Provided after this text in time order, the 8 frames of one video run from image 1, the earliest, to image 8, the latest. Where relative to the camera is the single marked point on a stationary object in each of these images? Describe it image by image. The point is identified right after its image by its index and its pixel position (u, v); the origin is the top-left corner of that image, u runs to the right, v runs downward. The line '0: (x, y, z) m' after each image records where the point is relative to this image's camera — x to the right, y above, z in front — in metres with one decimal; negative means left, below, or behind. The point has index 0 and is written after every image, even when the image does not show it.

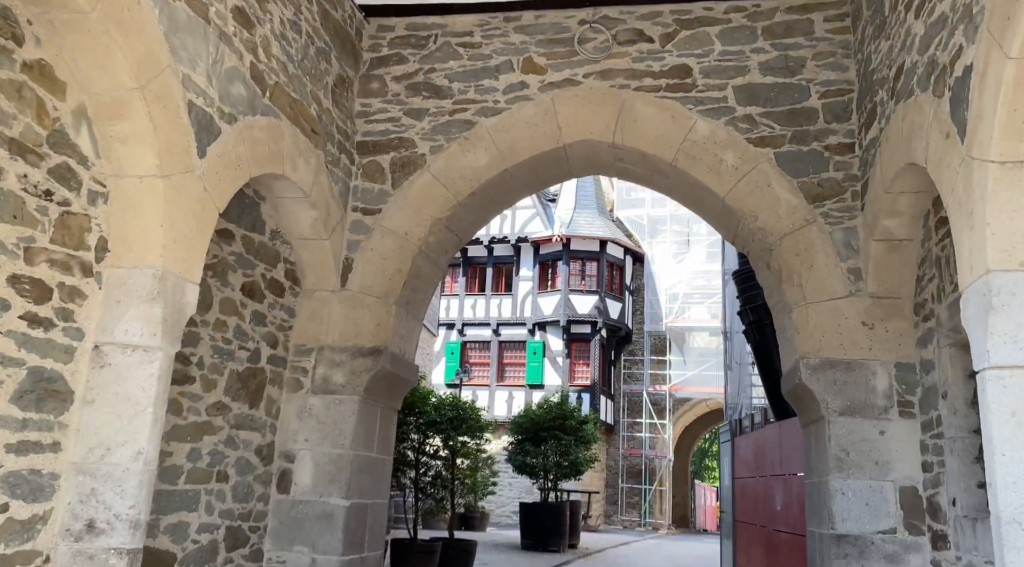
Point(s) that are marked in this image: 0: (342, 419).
0: (-1.0, -0.8, +4.7) m
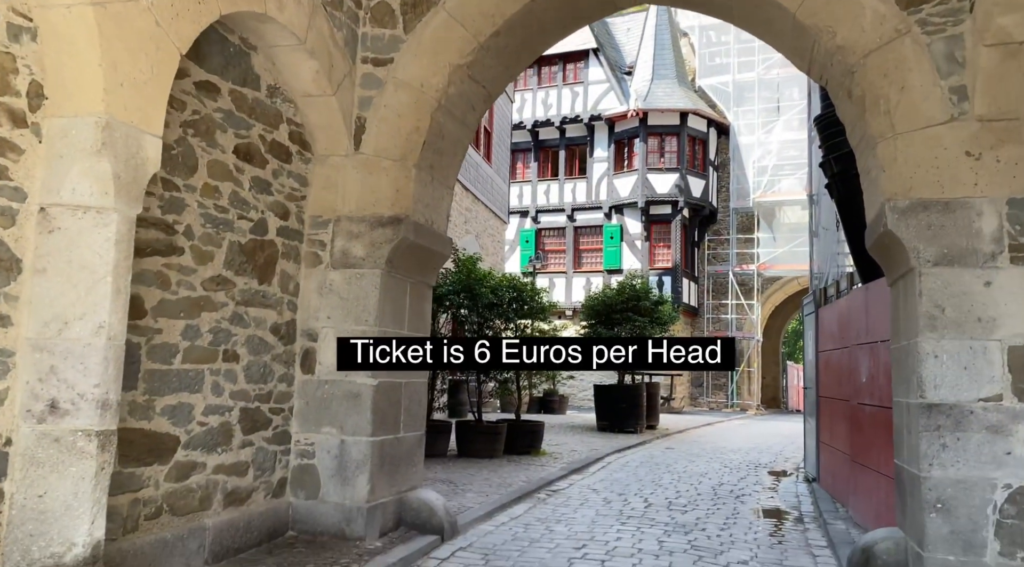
0: (-0.8, -0.1, +4.3) m
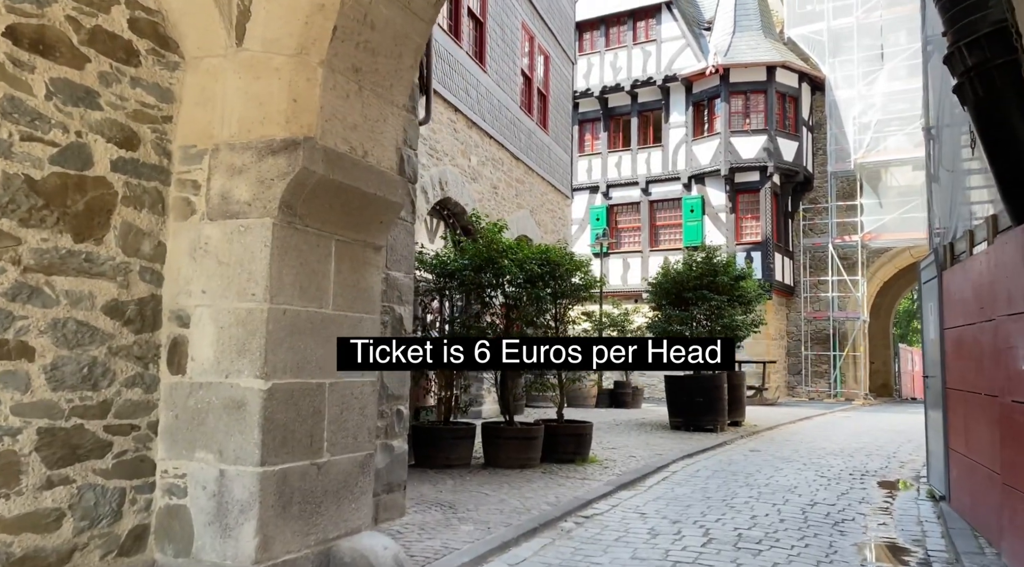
0: (-1.0, +0.1, +2.9) m
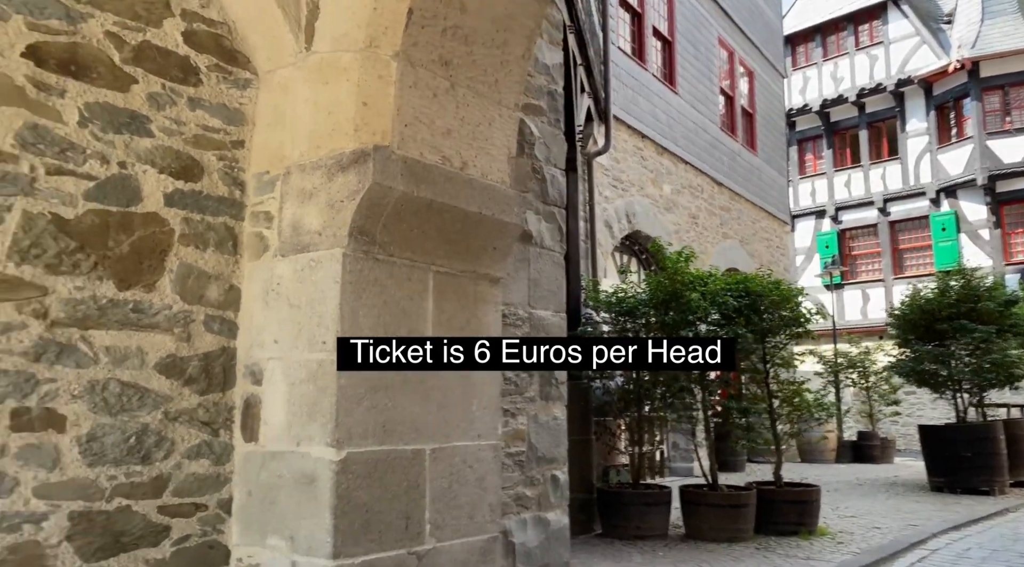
0: (-0.6, 0.0, +2.4) m
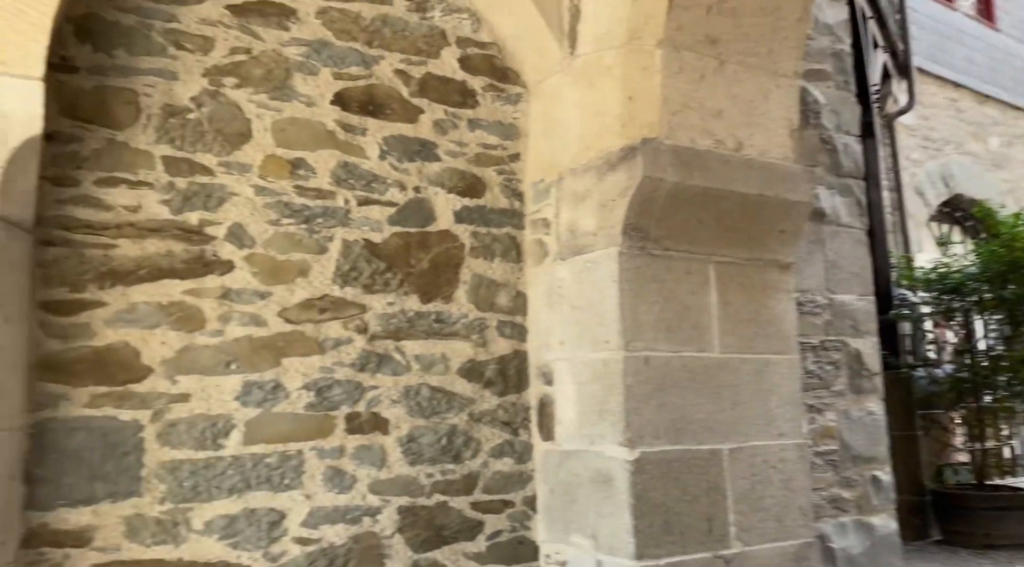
0: (+0.3, 0.0, +2.4) m
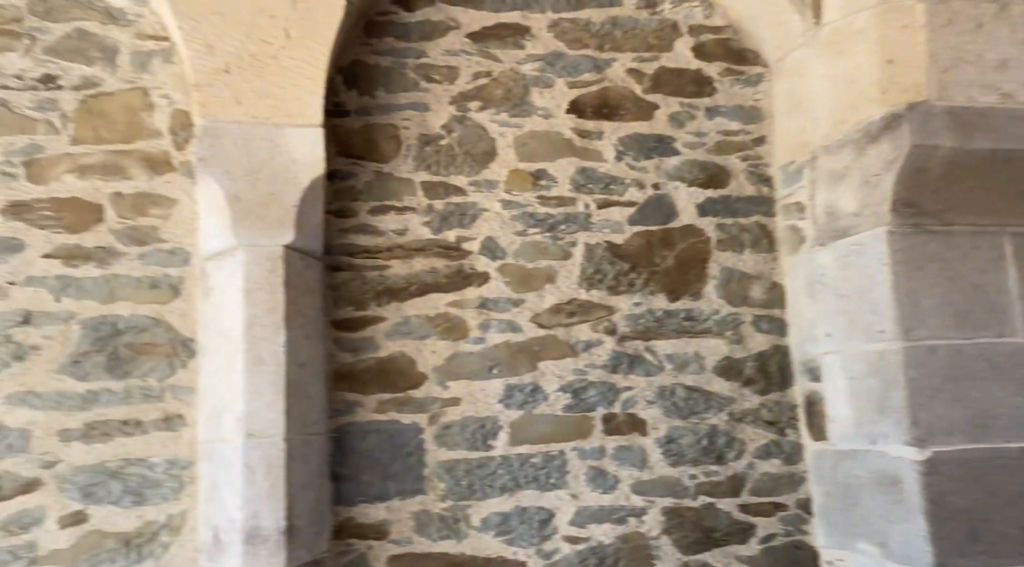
0: (+1.0, 0.0, +2.2) m
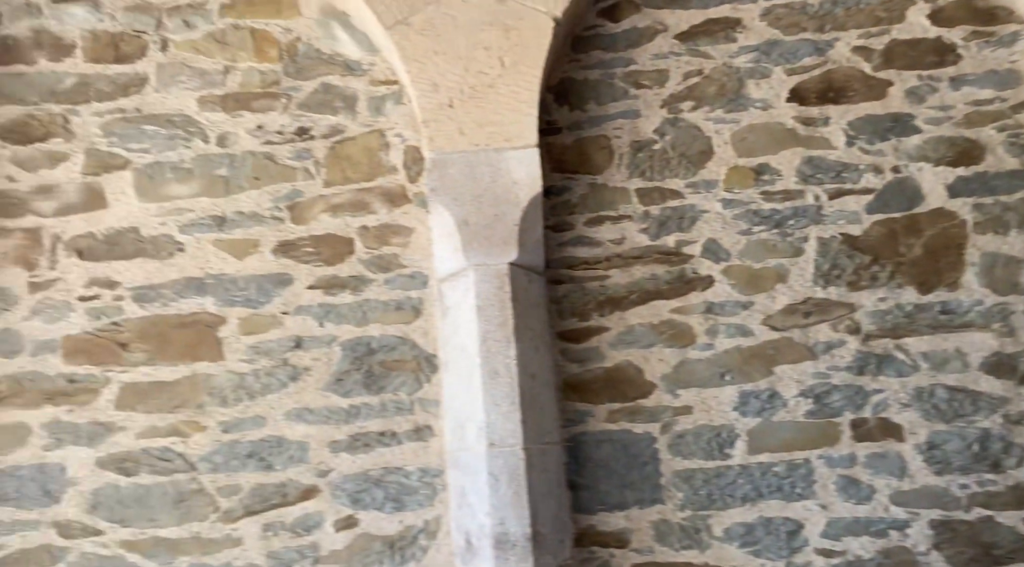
0: (+1.6, +0.1, +1.9) m
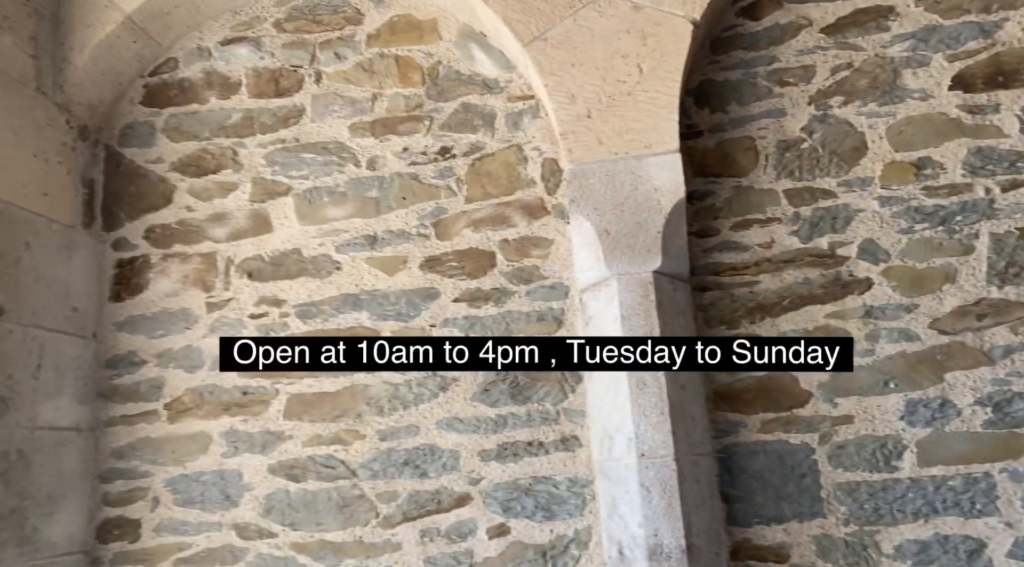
0: (+1.9, +0.1, +1.6) m
